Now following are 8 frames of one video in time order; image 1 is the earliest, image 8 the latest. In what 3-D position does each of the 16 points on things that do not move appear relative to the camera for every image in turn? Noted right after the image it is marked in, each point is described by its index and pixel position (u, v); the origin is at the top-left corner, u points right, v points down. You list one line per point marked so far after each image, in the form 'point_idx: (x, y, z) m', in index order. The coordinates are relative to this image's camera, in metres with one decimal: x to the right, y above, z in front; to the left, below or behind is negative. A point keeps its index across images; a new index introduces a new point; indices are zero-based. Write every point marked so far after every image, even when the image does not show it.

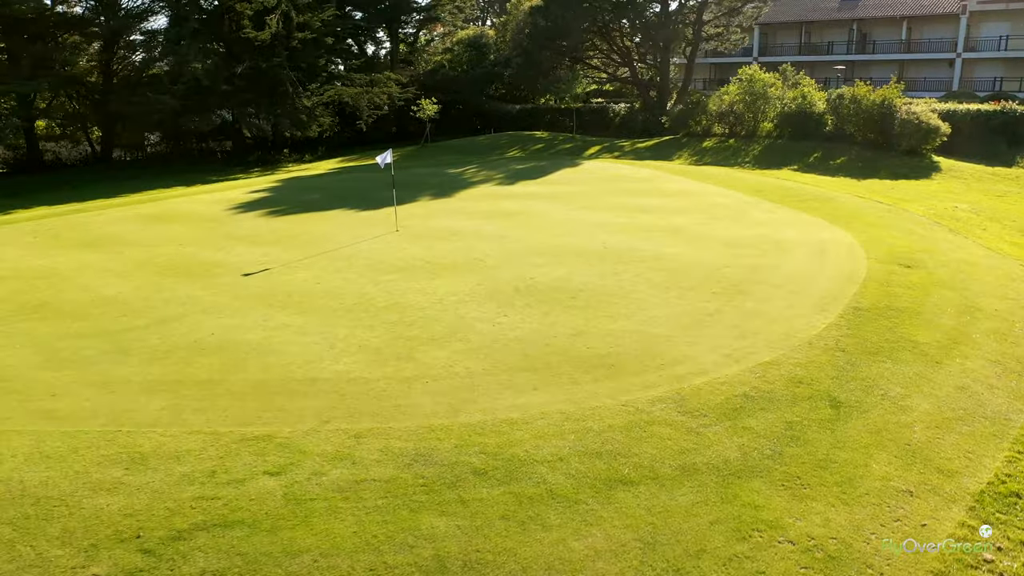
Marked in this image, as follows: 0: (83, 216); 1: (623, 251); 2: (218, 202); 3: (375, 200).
0: (-6.1, +1.0, +11.5) m
1: (+1.2, +0.4, +8.6) m
2: (-4.5, +1.3, +12.3) m
3: (-2.2, +1.4, +12.7) m
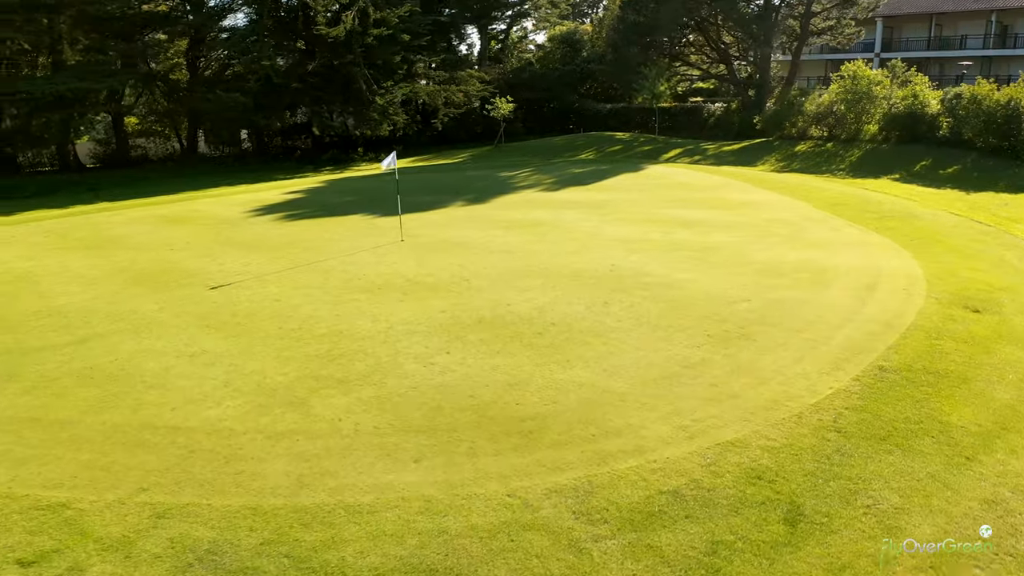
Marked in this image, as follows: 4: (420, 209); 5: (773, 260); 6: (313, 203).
0: (-5.7, +1.0, +11.3) m
1: (+1.1, +0.1, +7.3) m
2: (-4.0, +1.2, +11.8) m
3: (-1.6, +1.2, +11.9) m
4: (-1.4, +1.1, +11.5) m
5: (+2.5, +0.3, +7.7) m
6: (-3.0, +1.3, +12.0) m
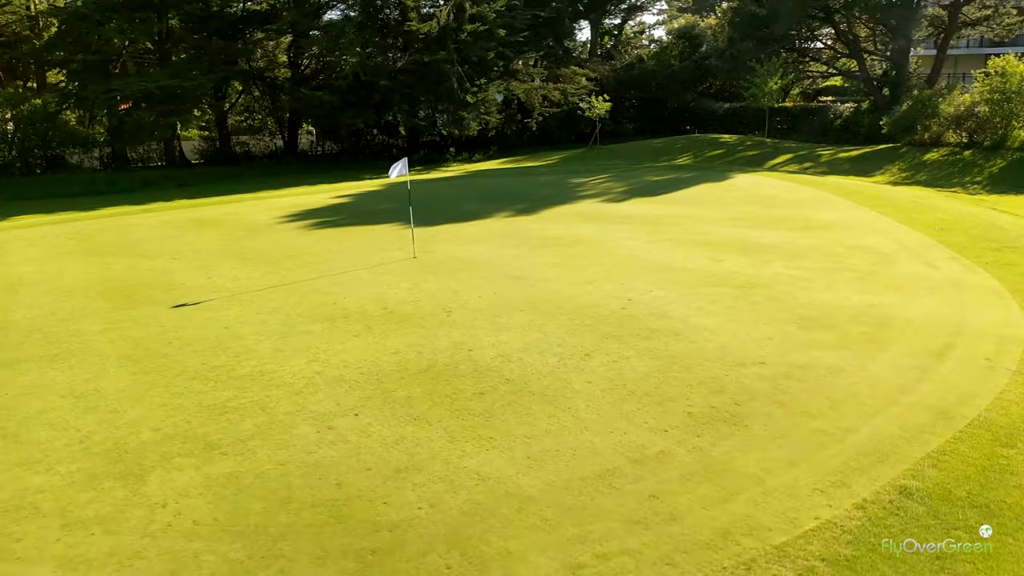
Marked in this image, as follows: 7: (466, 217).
0: (-5.0, +0.9, +11.0) m
1: (+0.9, -0.2, +6.0) m
2: (-3.2, +1.1, +11.3) m
3: (-0.9, +1.0, +10.9) m
4: (-0.7, +0.9, +10.5) m
5: (+2.4, -0.1, +6.1) m
6: (-2.2, +1.1, +11.3) m
7: (-0.6, +0.9, +10.6) m
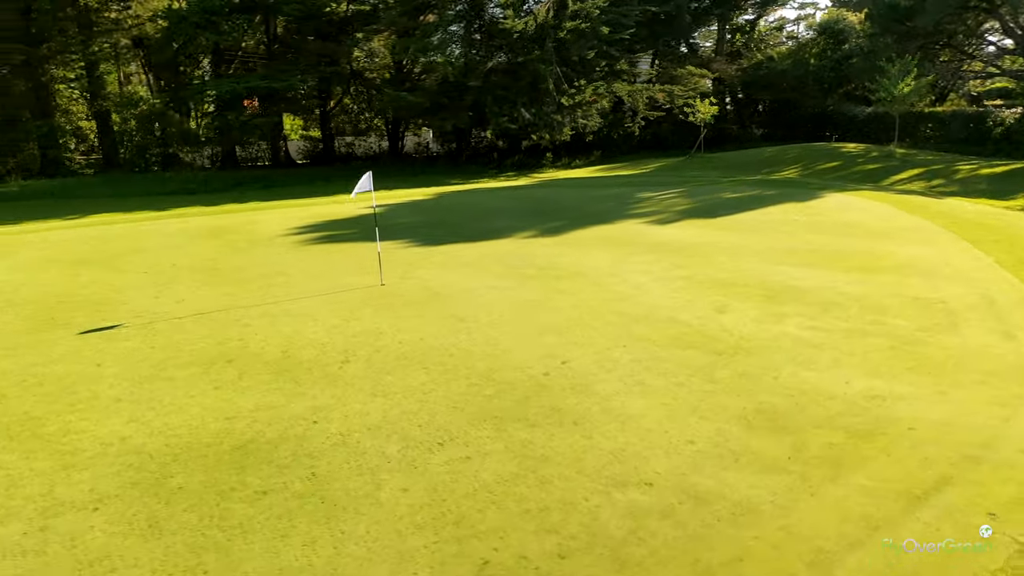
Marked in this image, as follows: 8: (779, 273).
0: (-4.6, +0.8, +10.7) m
1: (+0.2, -0.6, +4.7) m
2: (-2.8, +0.9, +10.6) m
3: (-0.5, +0.7, +9.9) m
4: (-0.5, +0.6, +9.4) m
5: (+1.7, -0.6, +4.5) m
6: (-1.8, +0.9, +10.5) m
7: (-0.4, +0.6, +9.4) m
8: (+2.4, +0.1, +7.2) m
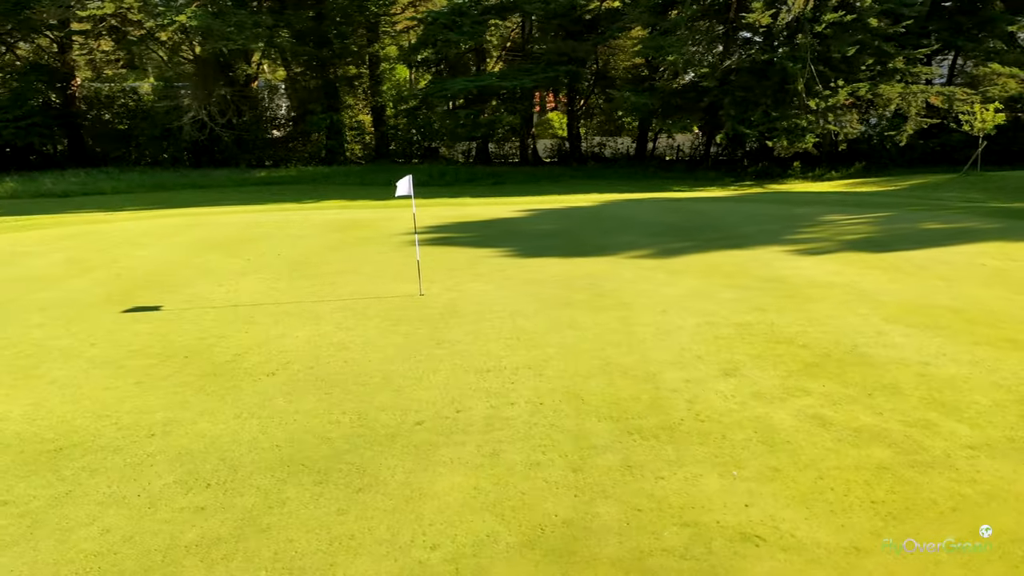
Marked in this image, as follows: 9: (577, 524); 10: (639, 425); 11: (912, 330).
0: (-2.6, +1.0, +11.3) m
1: (-0.6, -0.8, +4.0) m
2: (-0.9, +0.9, +10.6) m
3: (+0.8, +0.5, +9.0) m
4: (+0.7, +0.4, +8.6) m
5: (+0.7, -0.9, +3.3) m
6: (-0.1, +0.8, +10.1) m
7: (+0.8, +0.4, +8.6) m
8: (+2.4, -0.3, +5.5) m
9: (+0.3, -0.9, +3.2) m
10: (+0.6, -0.7, +4.1) m
11: (+2.8, -0.3, +5.6) m
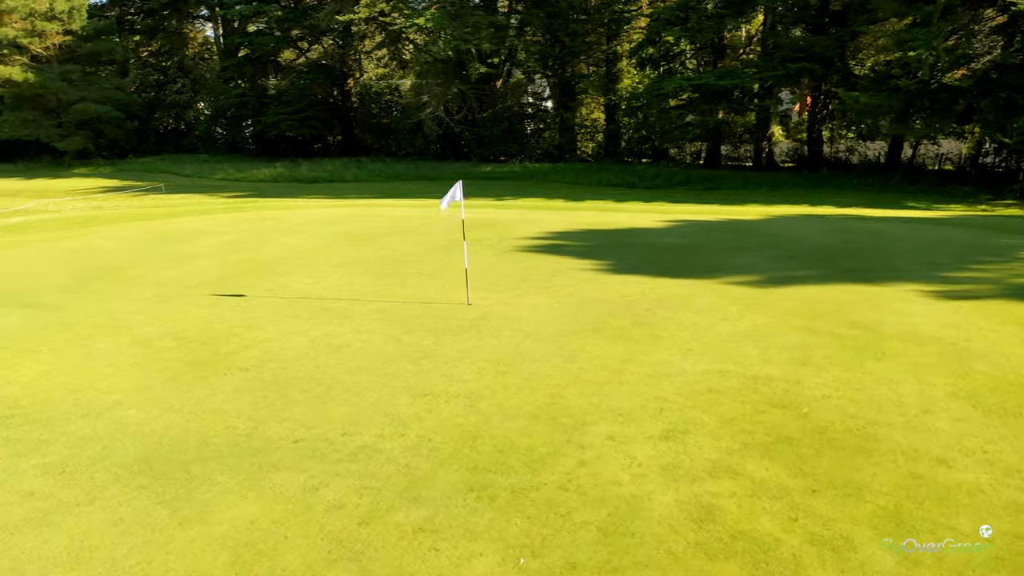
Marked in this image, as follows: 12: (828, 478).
0: (-0.5, +1.1, +11.5) m
1: (-1.3, -0.8, +3.9) m
2: (+0.8, +0.8, +10.2) m
3: (+1.9, +0.3, +8.2) m
4: (+1.6, +0.2, +7.8) m
5: (-0.4, -1.1, +2.8) m
6: (+1.4, +0.6, +9.4) m
7: (+1.7, +0.2, +7.8) m
8: (+2.1, -0.7, +4.3) m
9: (-0.7, -1.0, +2.9) m
10: (-0.1, -0.9, +3.6) m
11: (+2.5, -0.7, +4.3) m
12: (+1.4, -0.8, +3.6) m
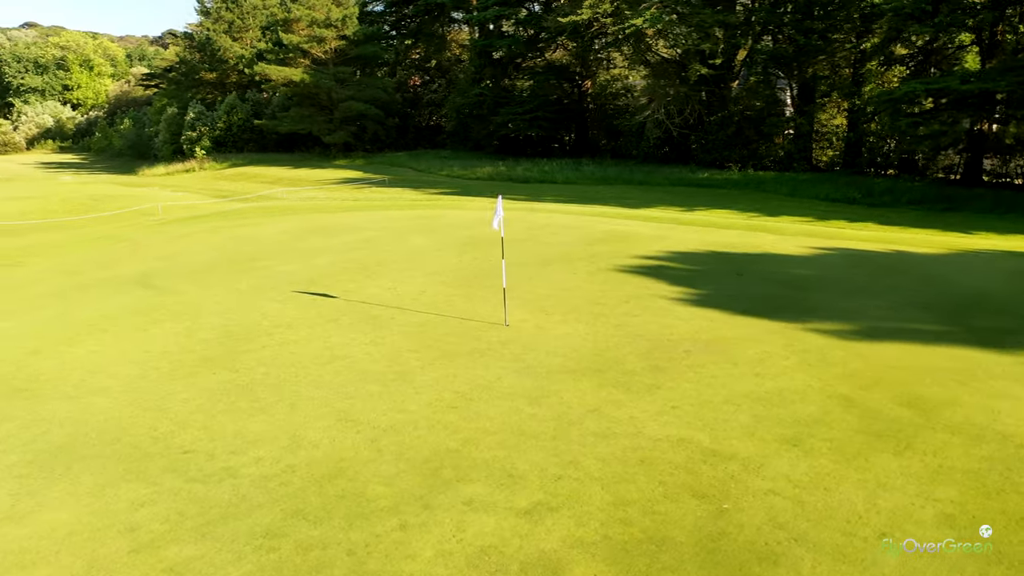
0: (+1.5, +0.8, +10.9) m
1: (-1.9, -0.9, +4.0) m
2: (+2.2, +0.5, +9.3) m
3: (+2.5, -0.1, +7.0) m
4: (+2.1, -0.2, +6.8) m
5: (-1.4, -1.2, +2.7) m
6: (+2.5, +0.3, +8.4) m
7: (+2.2, -0.2, +6.7) m
8: (+1.4, -1.0, +3.3) m
9: (-1.8, -1.1, +2.9) m
10: (-0.9, -1.0, +3.4) m
11: (+1.7, -1.0, +3.2) m
12: (+0.6, -1.1, +2.9) m
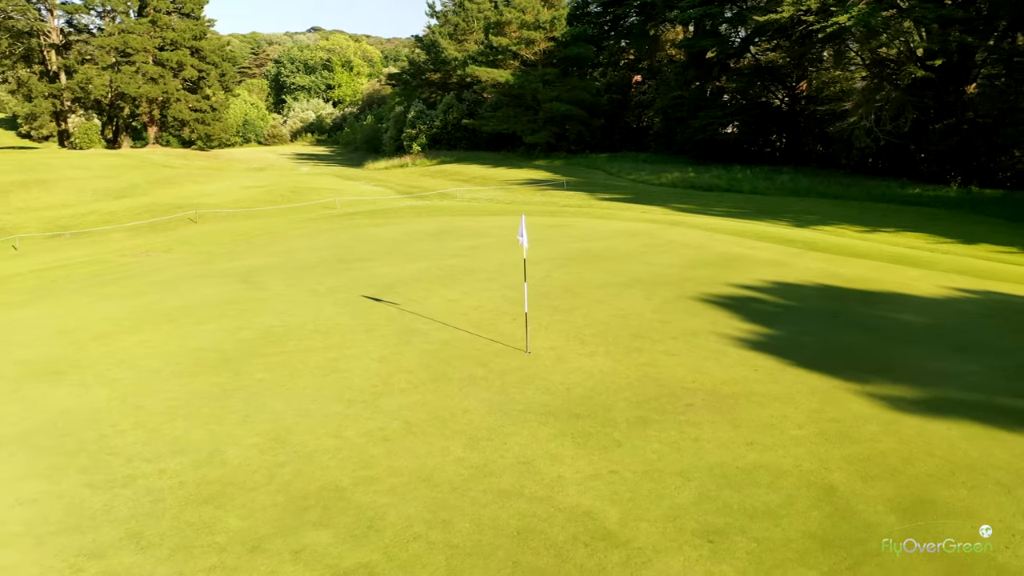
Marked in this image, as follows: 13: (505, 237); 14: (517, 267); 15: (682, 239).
0: (+2.9, +0.5, +9.9) m
1: (-2.4, -0.9, +4.3) m
2: (+3.1, +0.1, +8.2) m
3: (+2.7, -0.5, +5.9) m
4: (+2.3, -0.5, +5.8) m
5: (-2.3, -1.2, +2.9) m
6: (+3.1, -0.1, +7.2) m
7: (+2.4, -0.5, +5.7) m
8: (+0.6, -1.3, +2.7) m
9: (-2.6, -1.1, +3.1) m
10: (-1.6, -1.1, +3.3) m
11: (+0.9, -1.3, +2.4) m
12: (-0.4, -1.3, +2.5) m
13: (-0.1, +0.7, +11.0) m
14: (0.0, +0.2, +9.1) m
15: (+2.2, +0.7, +10.6) m
